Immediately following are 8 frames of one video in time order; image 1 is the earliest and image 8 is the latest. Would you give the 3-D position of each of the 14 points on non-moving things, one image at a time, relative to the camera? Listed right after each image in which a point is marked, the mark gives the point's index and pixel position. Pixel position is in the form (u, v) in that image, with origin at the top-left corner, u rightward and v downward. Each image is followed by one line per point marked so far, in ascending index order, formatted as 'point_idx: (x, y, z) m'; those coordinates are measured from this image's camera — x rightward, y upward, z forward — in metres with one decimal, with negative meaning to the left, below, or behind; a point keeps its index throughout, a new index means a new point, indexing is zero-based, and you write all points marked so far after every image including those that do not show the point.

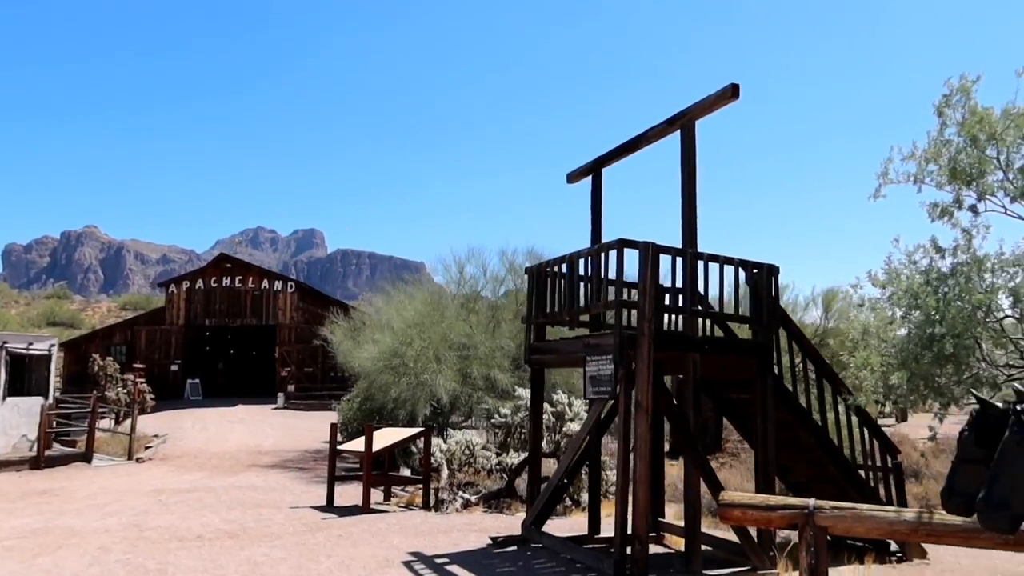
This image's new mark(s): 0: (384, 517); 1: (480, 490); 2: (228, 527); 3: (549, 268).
0: (-1.4, -2.5, +8.9) m
1: (-0.5, -2.4, +9.7) m
2: (-3.0, -2.5, +8.4) m
3: (+0.6, +0.3, +12.2) m
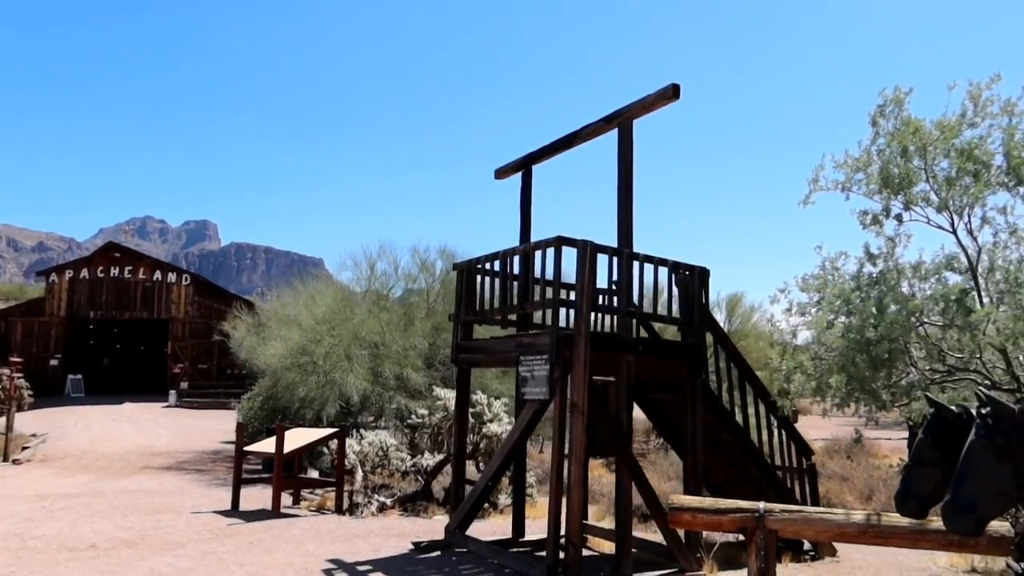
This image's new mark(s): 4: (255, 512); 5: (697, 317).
0: (-2.3, -2.5, +8.5) m
1: (-1.4, -2.4, +9.4) m
2: (-3.8, -2.4, +7.9) m
3: (-0.5, +0.3, +11.9) m
4: (-2.8, -2.4, +8.7) m
5: (+2.3, -0.4, +9.7) m
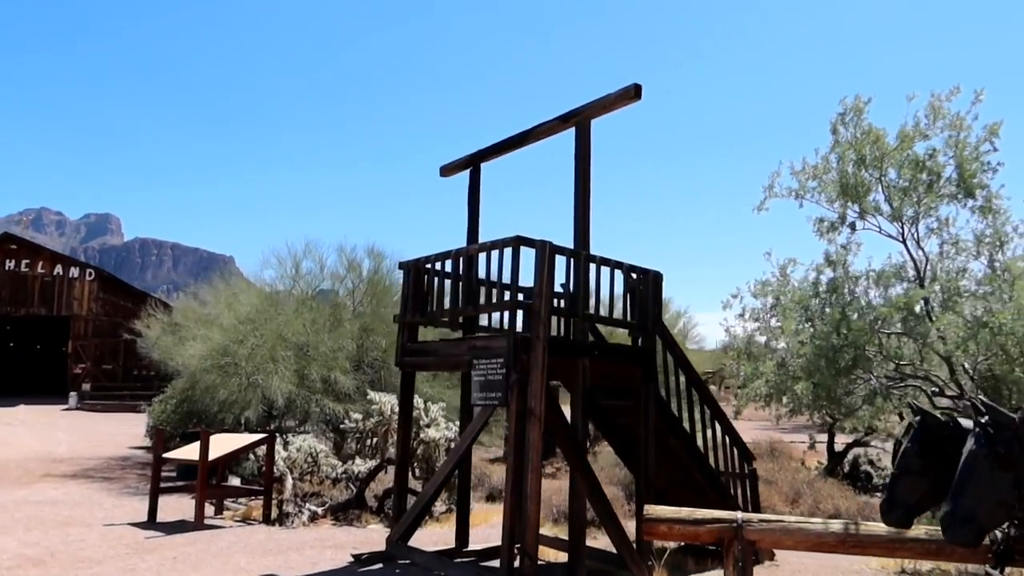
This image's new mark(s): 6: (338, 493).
0: (-2.9, -2.4, +8.0) m
1: (-2.1, -2.4, +9.0) m
2: (-4.4, -2.4, +7.4) m
3: (-1.2, +0.3, +11.6) m
4: (-3.4, -2.4, +8.2) m
5: (+1.6, -0.4, +9.4) m
6: (-2.0, -2.4, +9.2) m
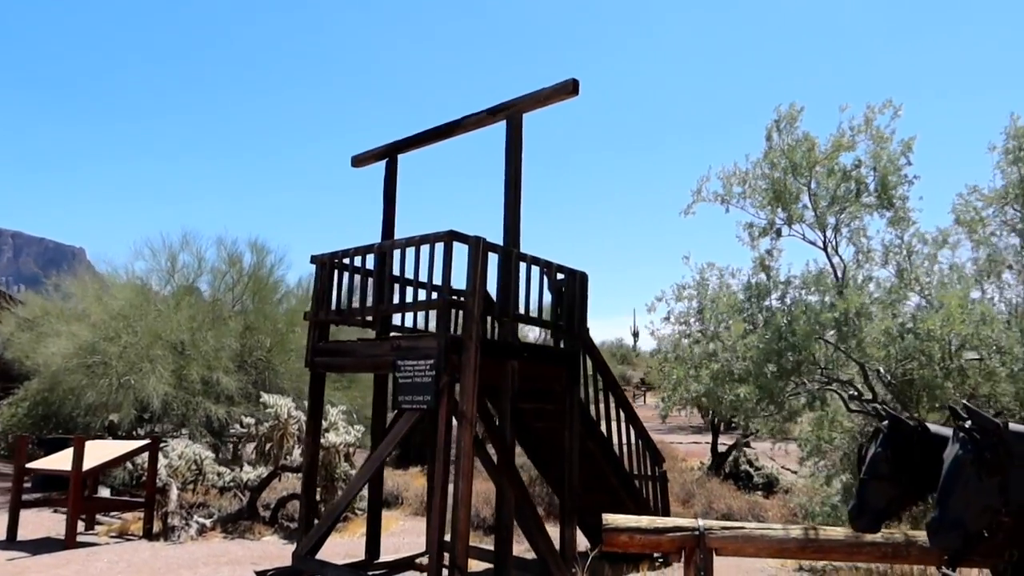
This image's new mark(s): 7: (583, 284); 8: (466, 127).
0: (-3.8, -2.4, +7.3) m
1: (-3.0, -2.3, +8.3) m
2: (-5.3, -2.3, +6.5) m
3: (-2.4, +0.4, +11.0) m
4: (-4.3, -2.3, +7.5) m
5: (+0.6, -0.3, +9.1) m
6: (-3.0, -2.3, +8.5) m
7: (+0.7, +0.1, +9.2) m
8: (-0.8, +2.2, +11.0) m
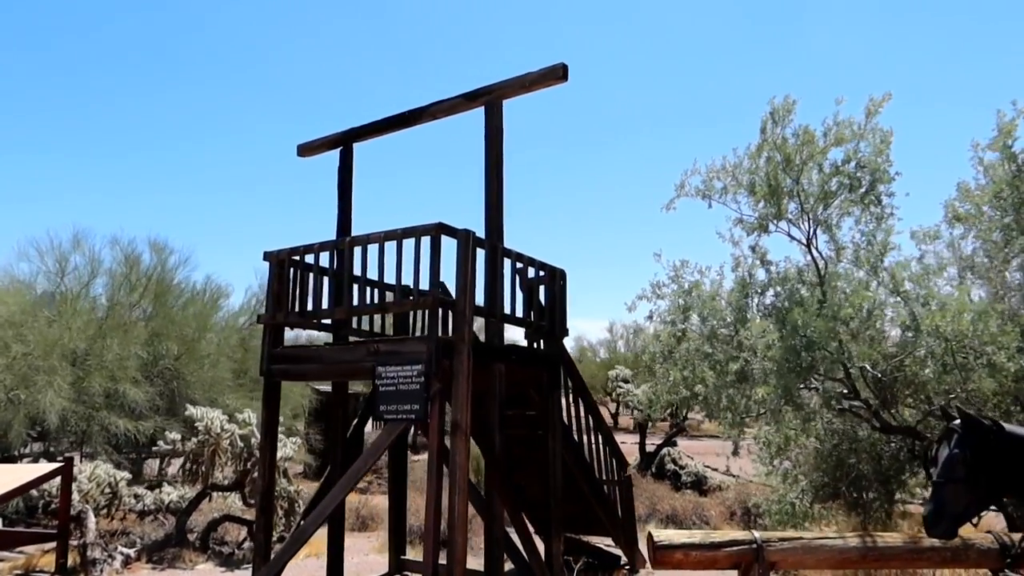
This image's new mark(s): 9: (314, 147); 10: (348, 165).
0: (-4.1, -2.4, +6.5) m
1: (-3.4, -2.3, +7.5) m
2: (-5.6, -2.4, +5.7) m
3: (-2.8, +0.4, +10.2) m
4: (-4.7, -2.4, +6.7) m
5: (+0.2, -0.3, +8.3) m
6: (-3.4, -2.3, +7.7) m
7: (+0.3, +0.2, +8.4) m
8: (-1.3, +2.3, +10.2) m
9: (-2.3, +1.6, +9.2) m
10: (-2.1, +1.5, +10.1) m
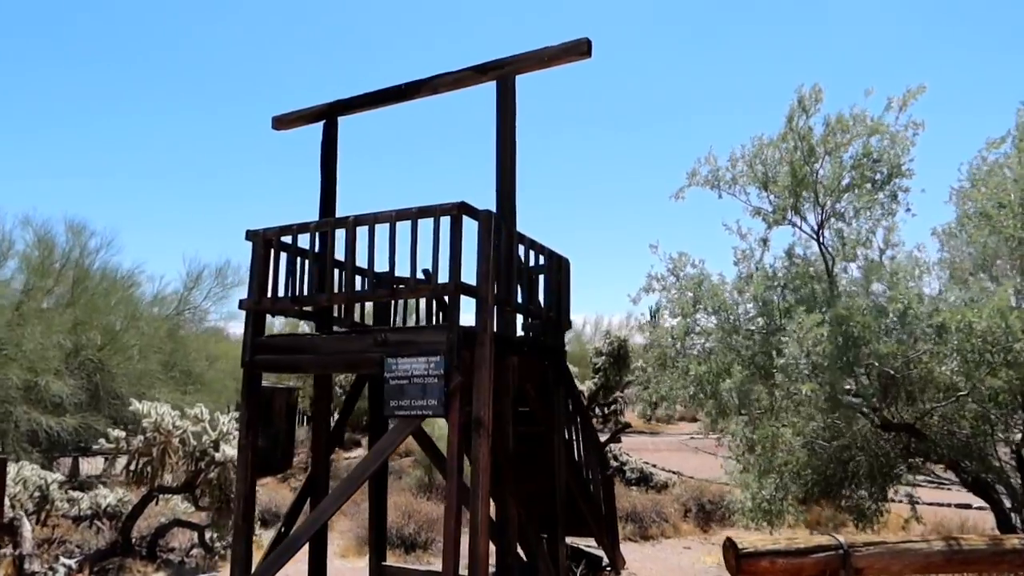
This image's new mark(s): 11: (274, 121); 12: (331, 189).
0: (-4.3, -2.3, +5.9) m
1: (-3.5, -2.2, +6.9) m
2: (-5.8, -2.3, +5.2) m
3: (-2.9, +0.5, +9.6) m
4: (-4.8, -2.3, +6.1) m
5: (+0.1, -0.1, +7.6) m
6: (-3.5, -2.2, +7.2) m
7: (+0.2, +0.3, +7.7) m
8: (-1.3, +2.4, +9.5) m
9: (-2.3, +1.8, +8.5) m
10: (-2.1, +1.7, +9.4) m
11: (-2.4, +1.7, +8.3) m
12: (-2.1, +1.1, +9.3) m
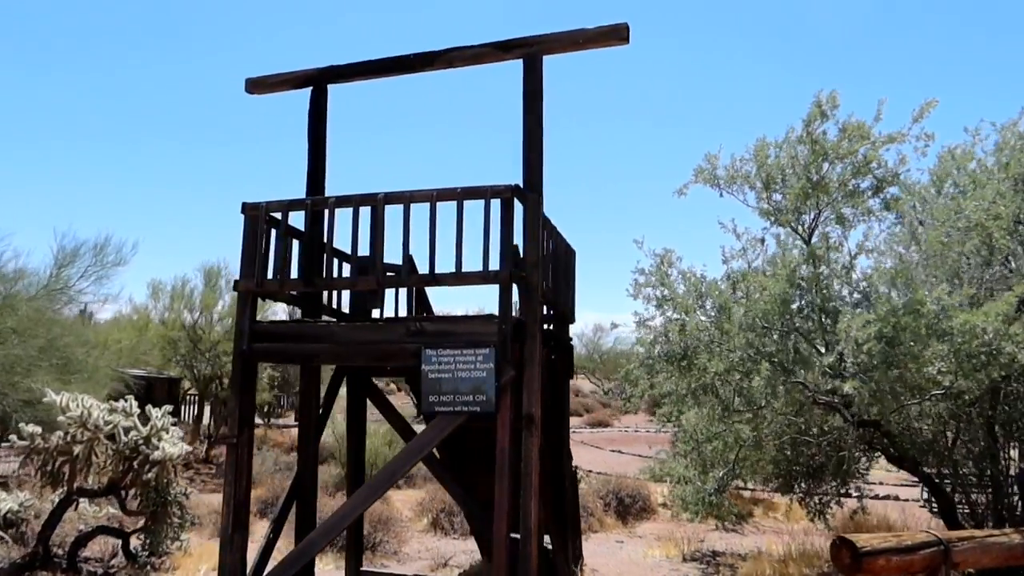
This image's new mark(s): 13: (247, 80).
0: (-4.6, -2.1, +5.4) m
1: (-3.8, -2.0, +6.4) m
2: (-6.1, -2.1, +4.8) m
3: (-3.1, +0.7, +9.0) m
4: (-5.2, -2.1, +5.6) m
5: (-0.1, -0.1, +7.0) m
6: (-3.8, -2.0, +6.6) m
7: (0.0, +0.4, +7.1) m
8: (-1.4, +2.5, +8.9) m
9: (-2.5, +1.9, +7.9) m
10: (-2.3, +1.8, +8.9) m
11: (-2.6, +1.8, +7.7) m
12: (-2.3, +1.3, +8.8) m
13: (-2.7, +1.9, +7.6) m
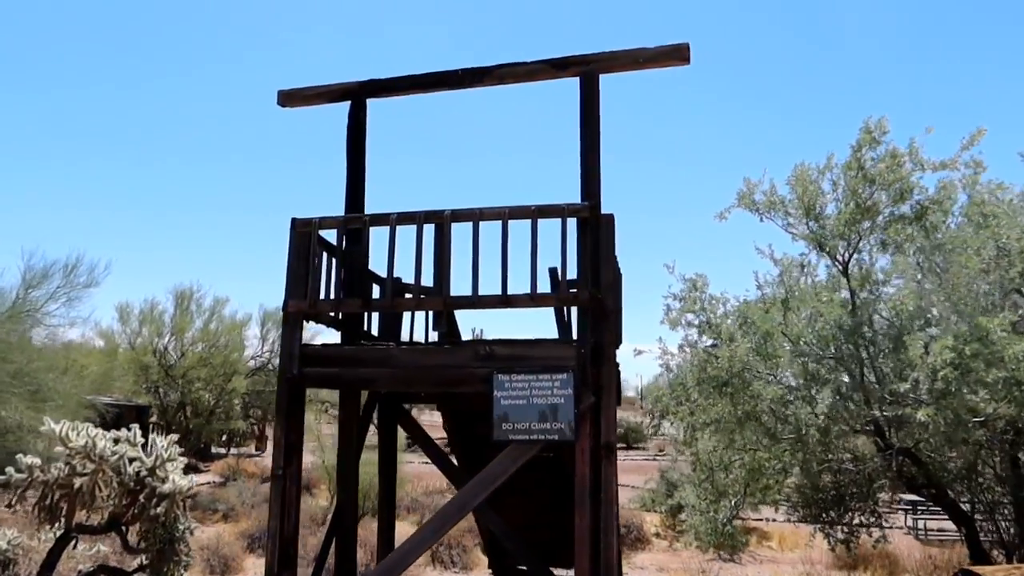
0: (-4.2, -2.2, +5.1) m
1: (-3.4, -2.2, +6.1) m
2: (-5.8, -2.1, +4.4) m
3: (-2.6, +0.5, +8.7) m
4: (-4.8, -2.1, +5.3) m
5: (+0.3, -0.3, +6.7) m
6: (-3.4, -2.1, +6.3) m
7: (+0.4, +0.2, +6.8) m
8: (-1.0, +2.3, +8.7) m
9: (-2.0, +1.7, +7.7) m
10: (-1.8, +1.6, +8.6) m
11: (-2.2, +1.7, +7.5) m
12: (-1.8, +1.0, +8.5) m
13: (-2.2, +1.7, +7.4) m
